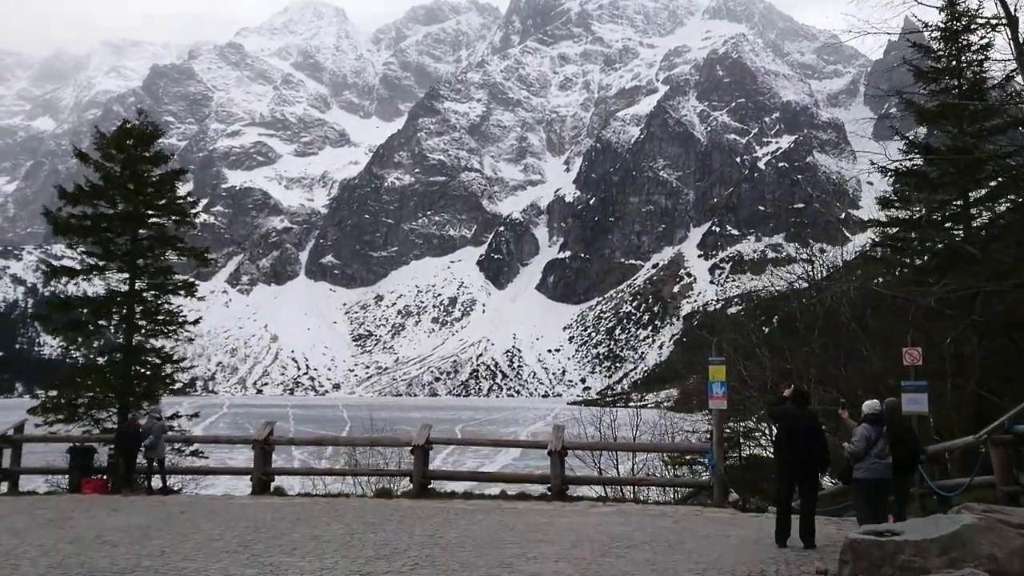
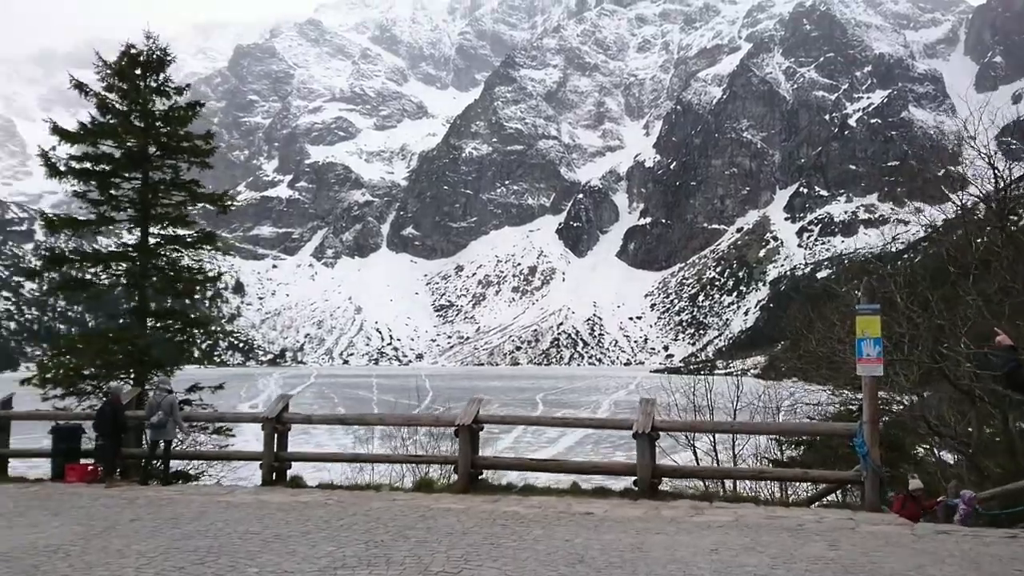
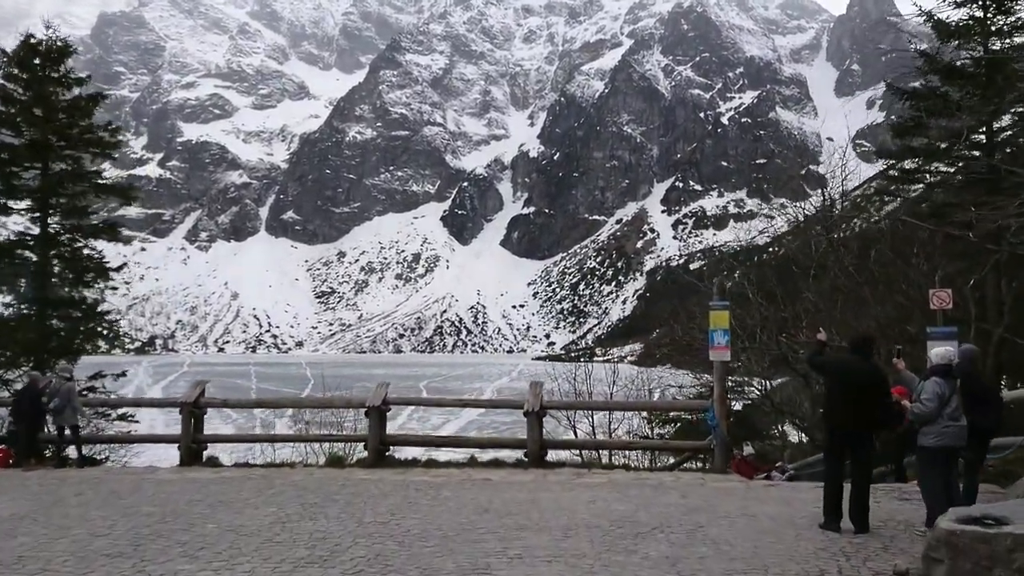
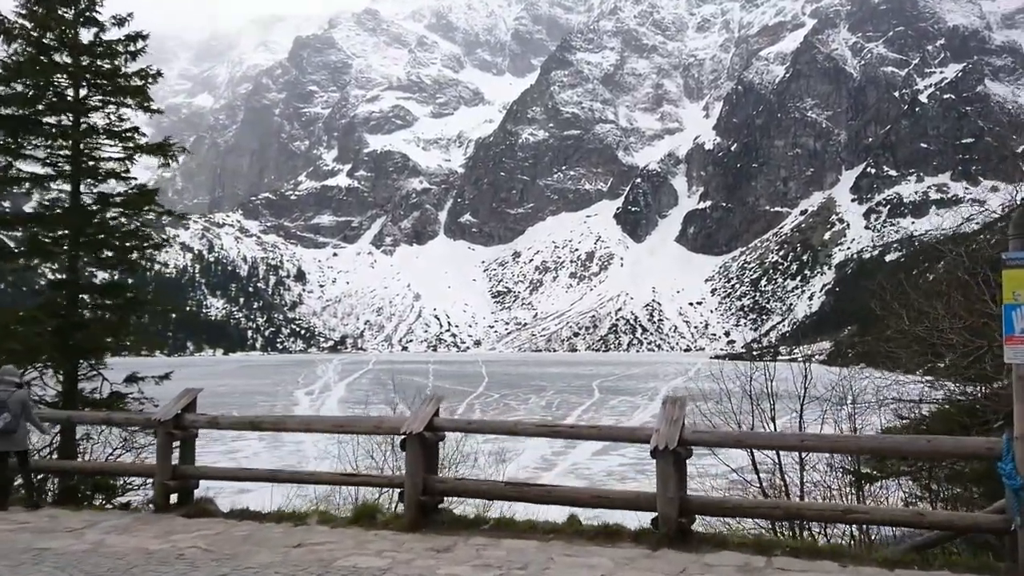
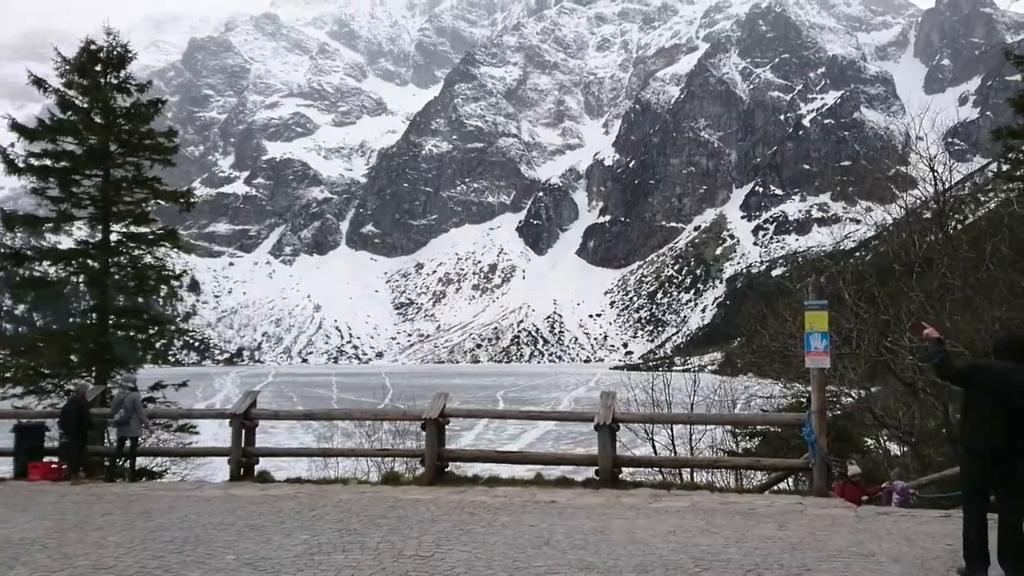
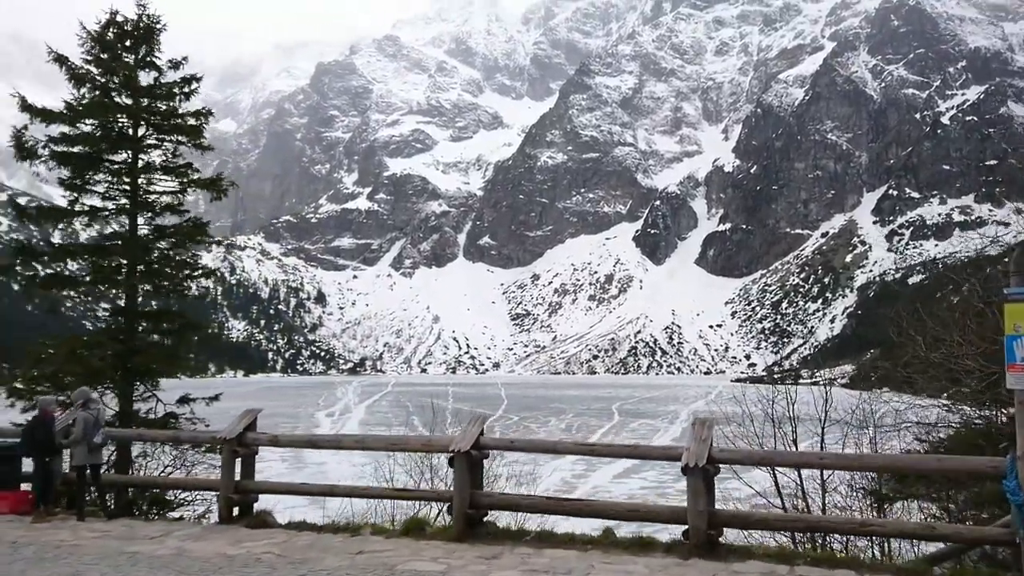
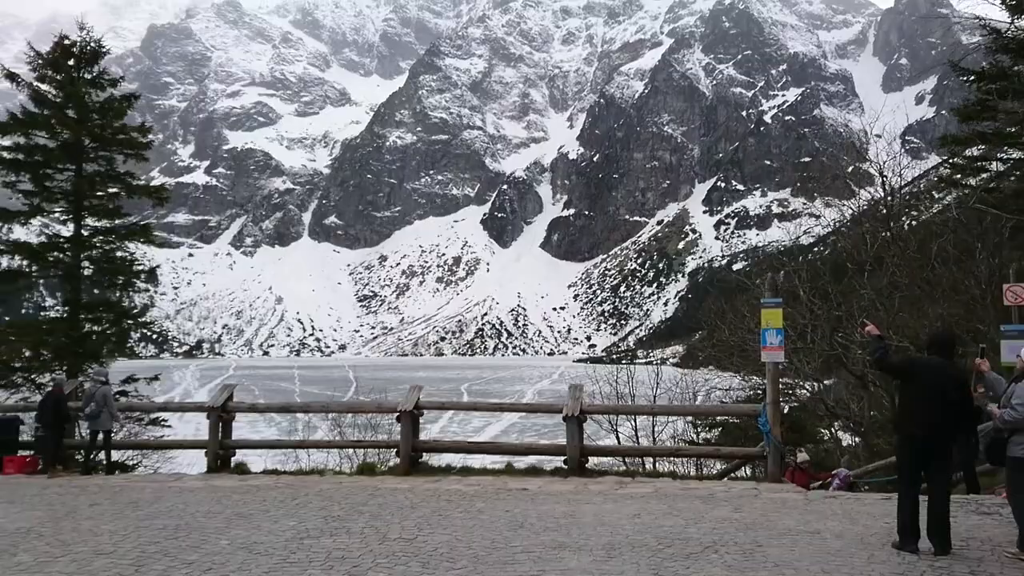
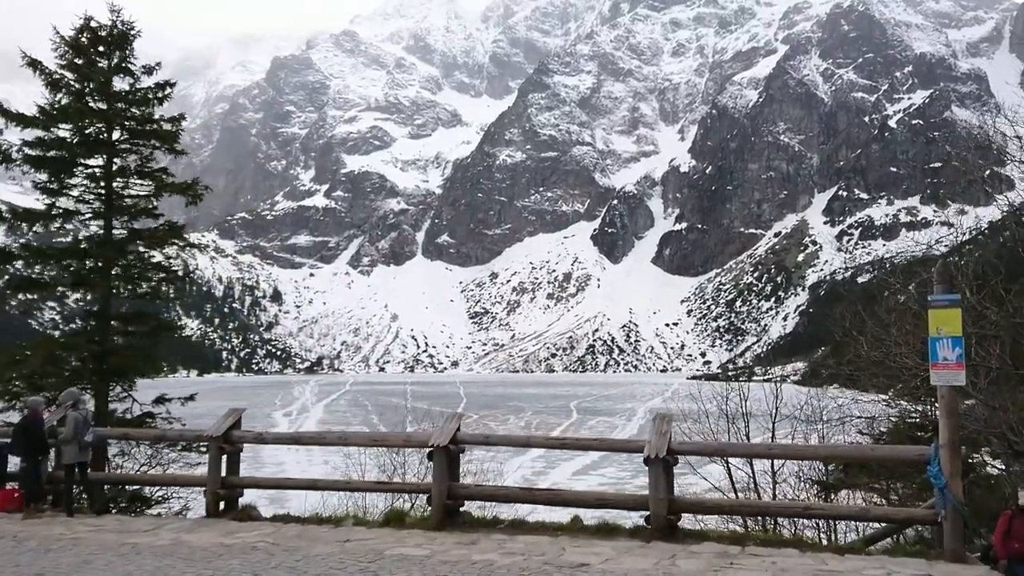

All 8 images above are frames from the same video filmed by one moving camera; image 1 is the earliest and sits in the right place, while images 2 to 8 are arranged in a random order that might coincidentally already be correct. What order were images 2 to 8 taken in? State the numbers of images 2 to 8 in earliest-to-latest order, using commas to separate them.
3, 7, 5, 2, 8, 6, 4
